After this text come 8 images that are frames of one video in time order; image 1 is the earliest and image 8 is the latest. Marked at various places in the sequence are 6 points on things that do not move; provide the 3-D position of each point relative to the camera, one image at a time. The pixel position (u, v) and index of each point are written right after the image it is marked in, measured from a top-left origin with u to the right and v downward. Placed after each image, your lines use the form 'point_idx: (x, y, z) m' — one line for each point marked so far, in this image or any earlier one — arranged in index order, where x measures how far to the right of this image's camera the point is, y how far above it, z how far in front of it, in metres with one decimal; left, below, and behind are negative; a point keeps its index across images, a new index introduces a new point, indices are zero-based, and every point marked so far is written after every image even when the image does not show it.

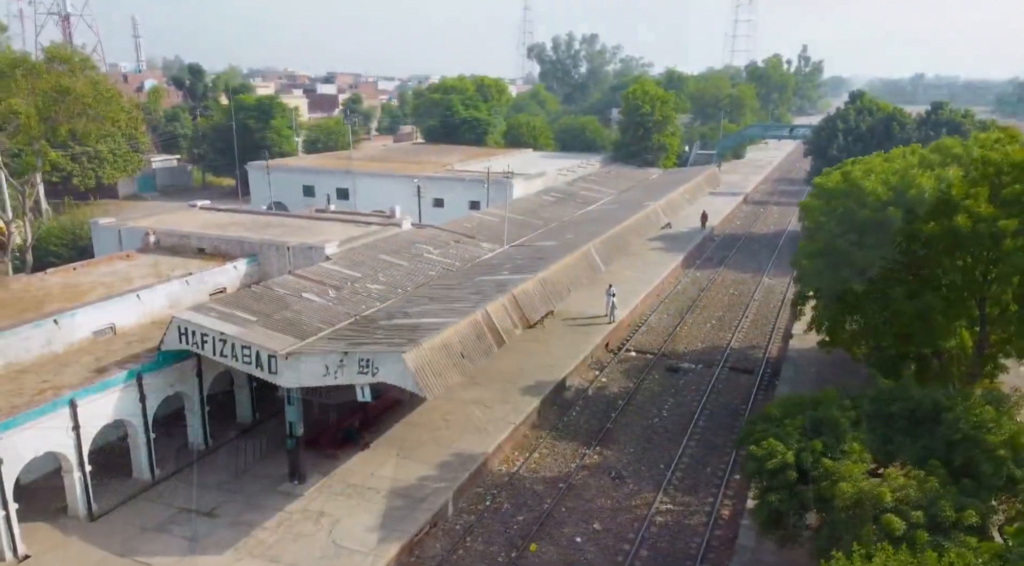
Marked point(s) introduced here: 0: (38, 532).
0: (-5.9, -3.1, +10.3) m
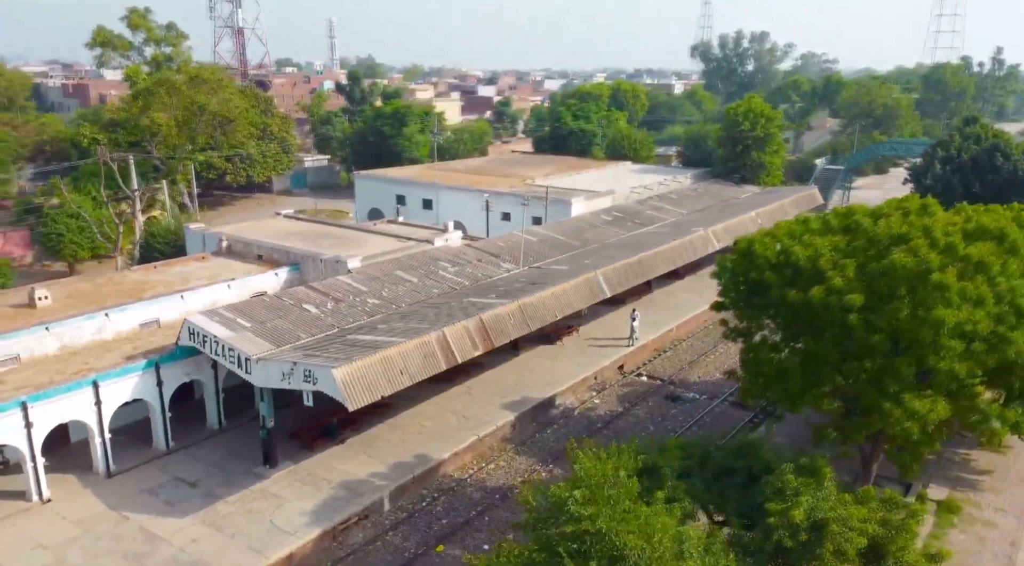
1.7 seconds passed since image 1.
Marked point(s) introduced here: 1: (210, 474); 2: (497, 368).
0: (-7.1, -3.2, +13.1) m
1: (-4.9, -3.1, +13.4) m
2: (-0.3, -1.8, +17.8) m
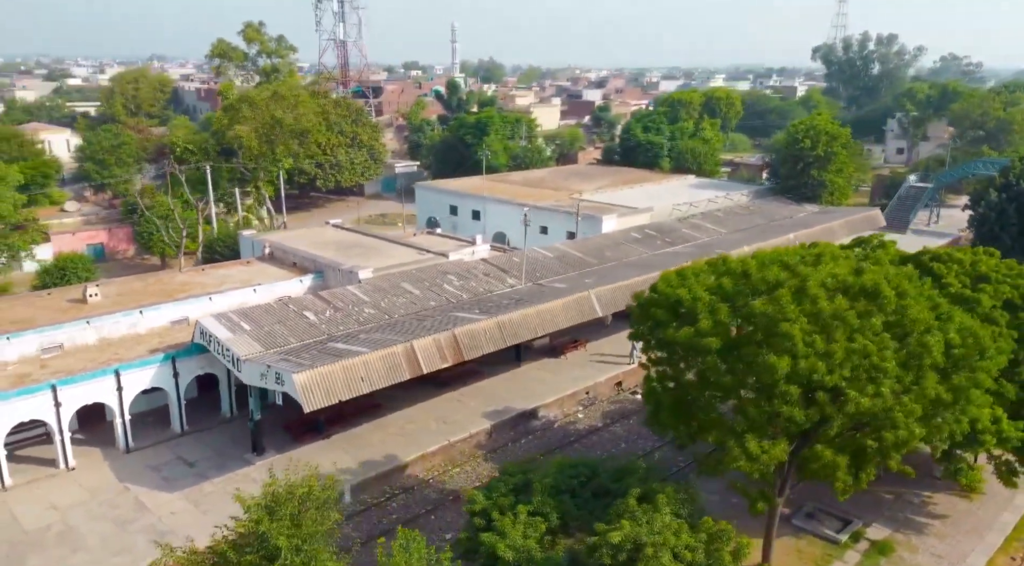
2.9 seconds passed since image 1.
0: (-7.9, -3.2, +15.4) m
1: (-5.7, -3.3, +15.4) m
2: (-0.4, -2.2, +19.0) m
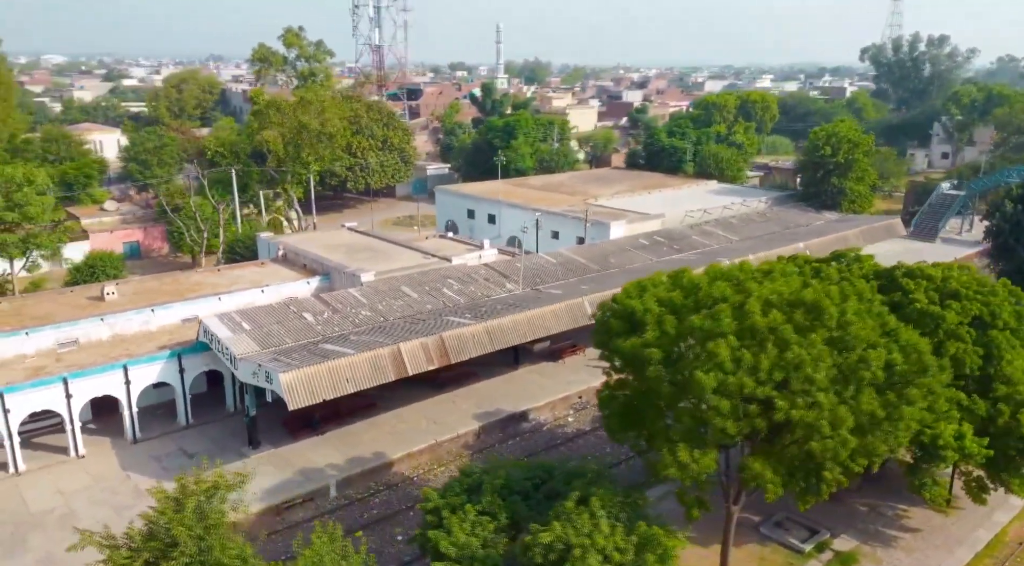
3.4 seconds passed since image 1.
0: (-8.3, -3.2, +16.4) m
1: (-6.0, -3.3, +16.3) m
2: (-0.6, -2.3, +19.5) m
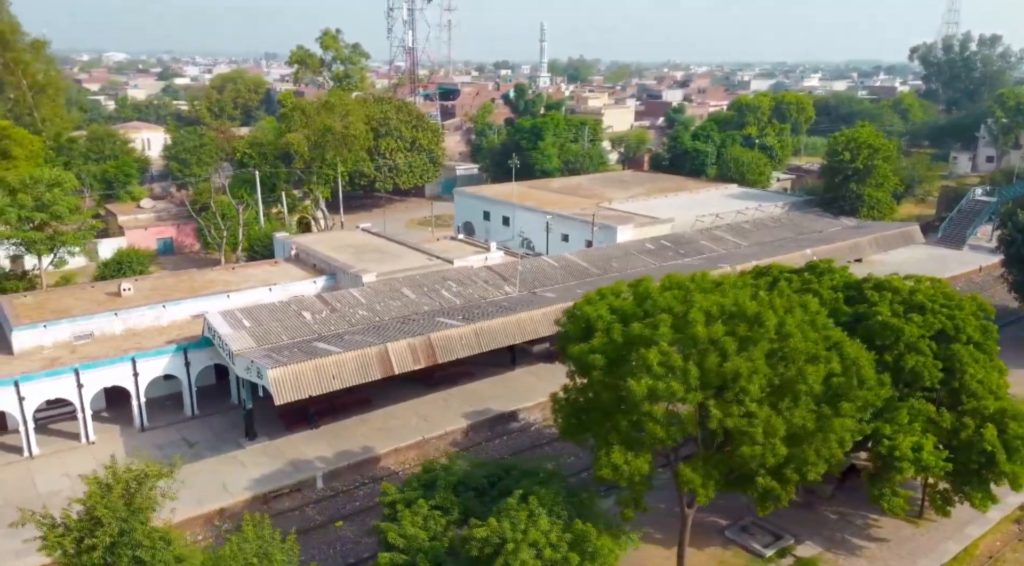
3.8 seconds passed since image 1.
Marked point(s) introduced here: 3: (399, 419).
0: (-8.6, -3.2, +17.5) m
1: (-6.4, -3.3, +17.2) m
2: (-0.7, -2.4, +20.1) m
3: (-2.5, -3.0, +18.1) m
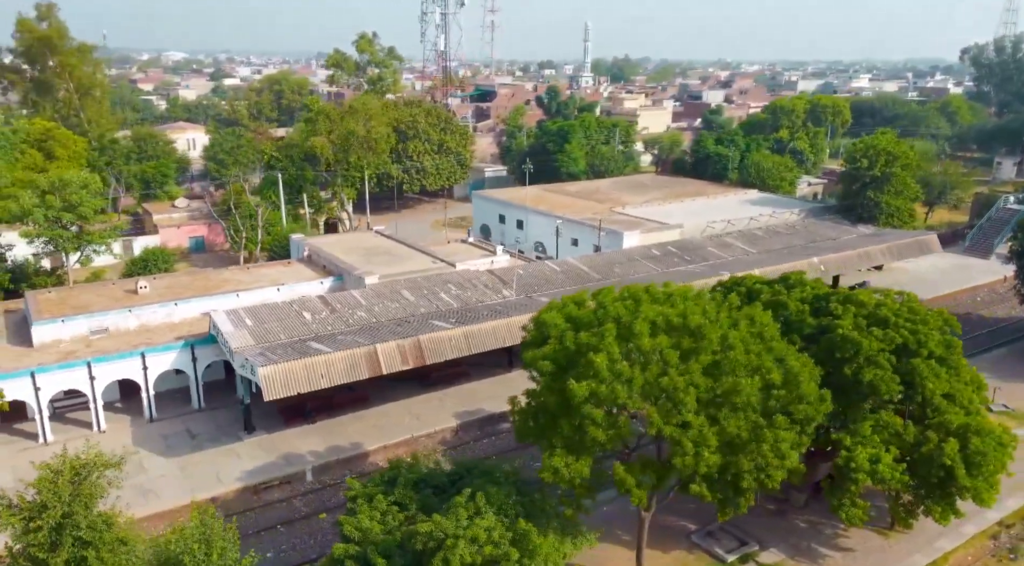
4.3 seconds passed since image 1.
0: (-8.9, -3.1, +18.6) m
1: (-6.7, -3.3, +18.2) m
2: (-0.8, -2.5, +20.7) m
3: (-2.7, -3.1, +18.8) m
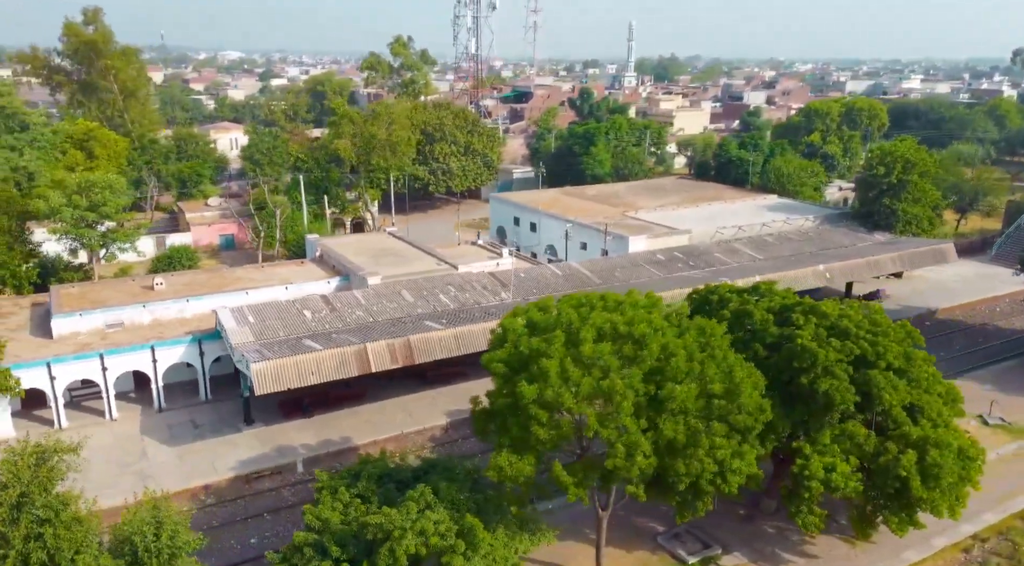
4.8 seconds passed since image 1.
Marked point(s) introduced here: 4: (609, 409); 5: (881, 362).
0: (-9.1, -3.1, +19.7) m
1: (-7.0, -3.3, +19.1) m
2: (-1.0, -2.5, +21.3) m
3: (-3.0, -3.1, +19.5) m
4: (+1.3, -1.7, +11.2) m
5: (+6.0, -1.3, +13.3) m
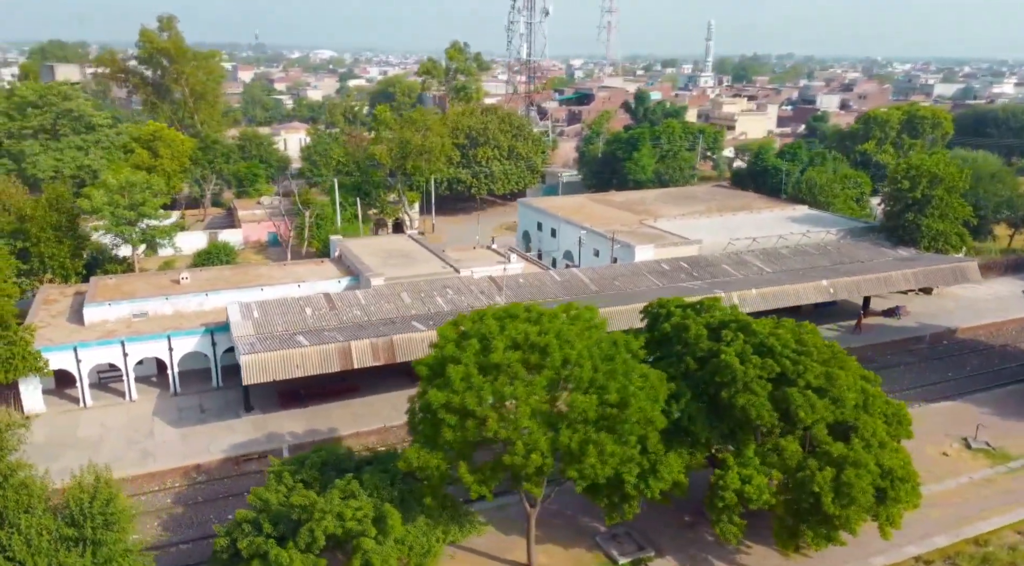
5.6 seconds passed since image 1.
0: (-9.6, -2.9, +21.7) m
1: (-7.5, -3.2, +20.9) m
2: (-1.2, -2.6, +22.4) m
3: (-3.5, -3.1, +20.8) m
4: (0.0, -1.9, +12.1) m
5: (+4.8, -1.6, +13.7) m
